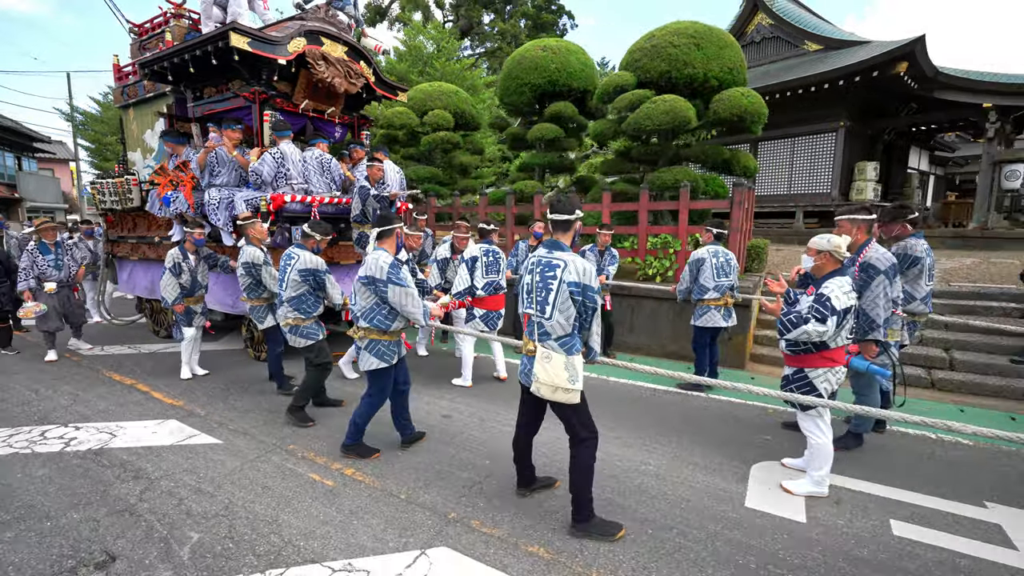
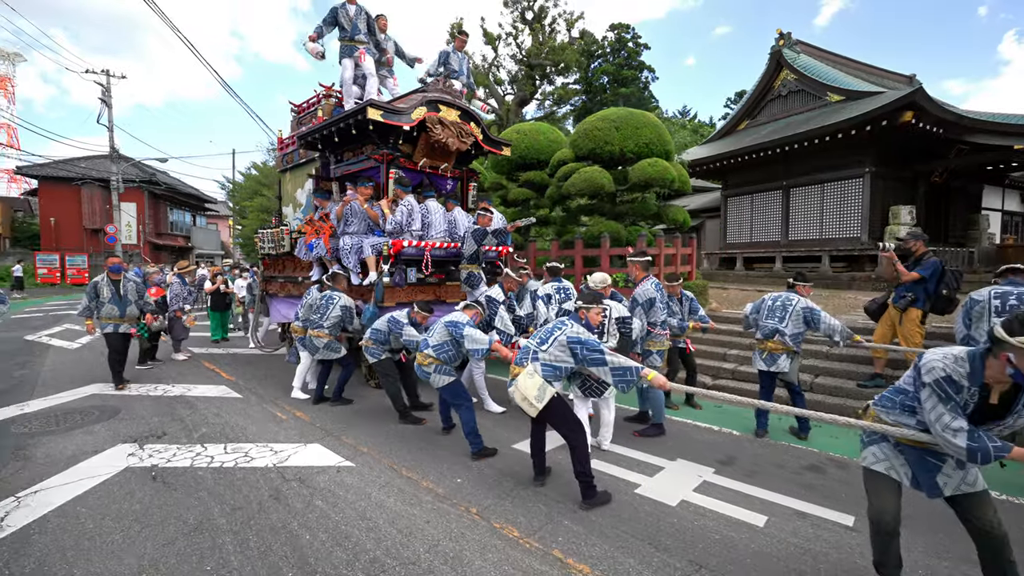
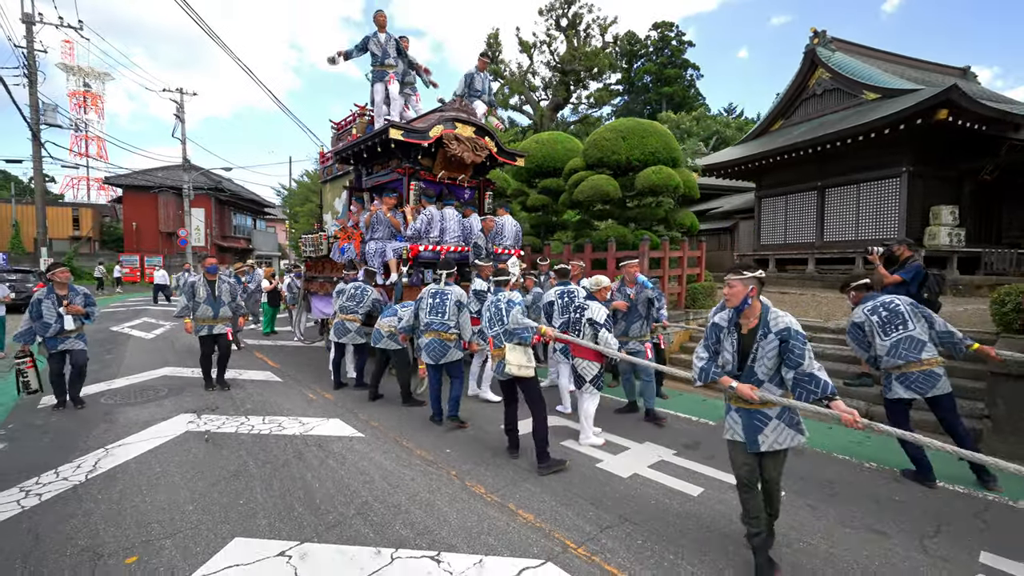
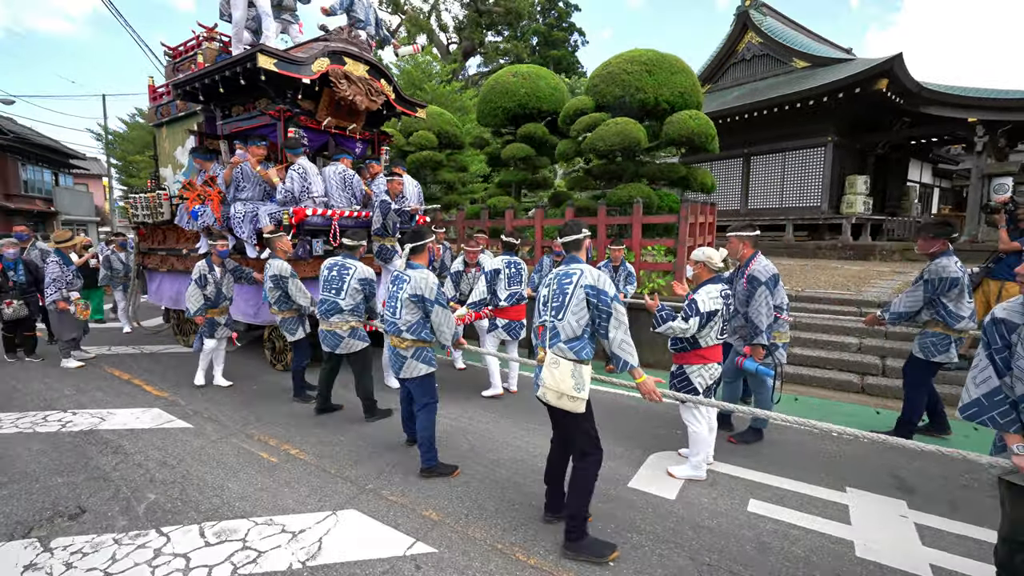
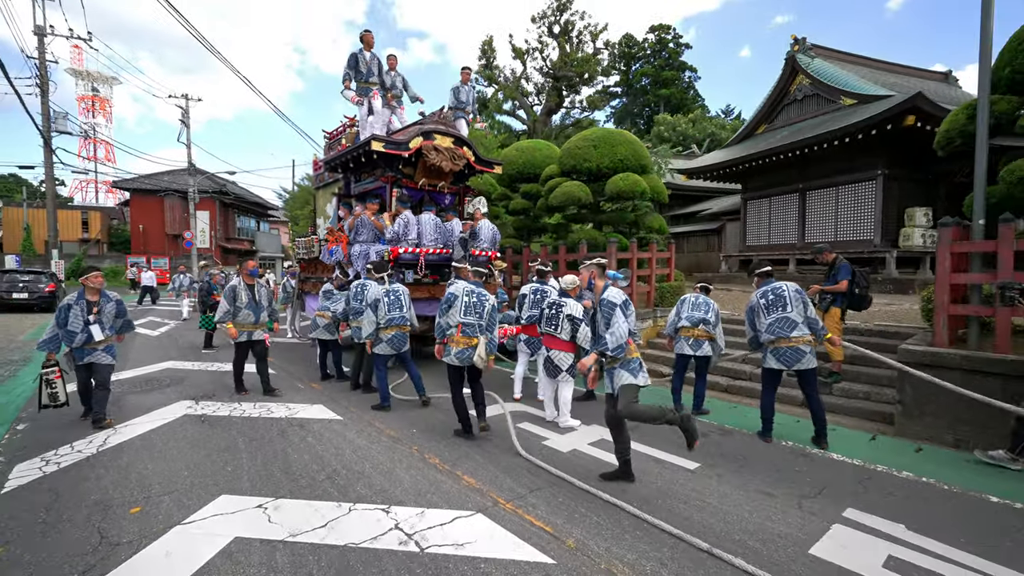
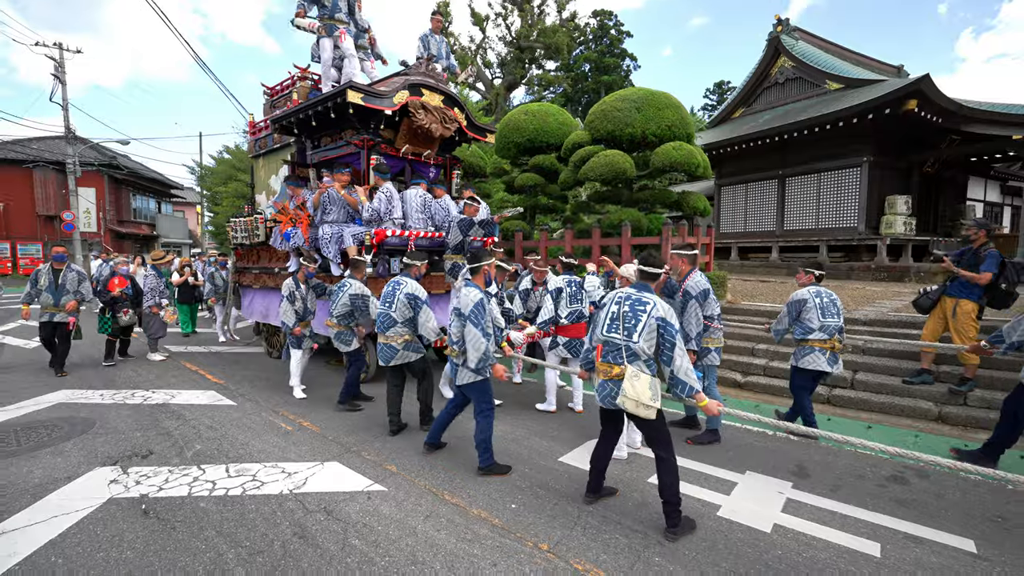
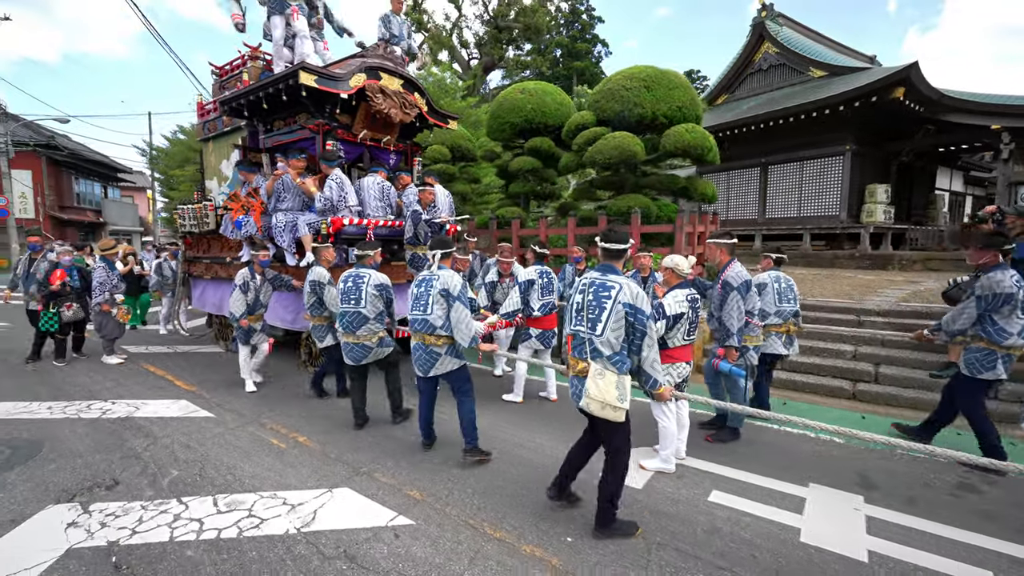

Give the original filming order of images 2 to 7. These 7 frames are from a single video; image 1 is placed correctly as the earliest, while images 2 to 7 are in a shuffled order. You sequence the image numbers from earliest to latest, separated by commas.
4, 7, 6, 2, 3, 5
